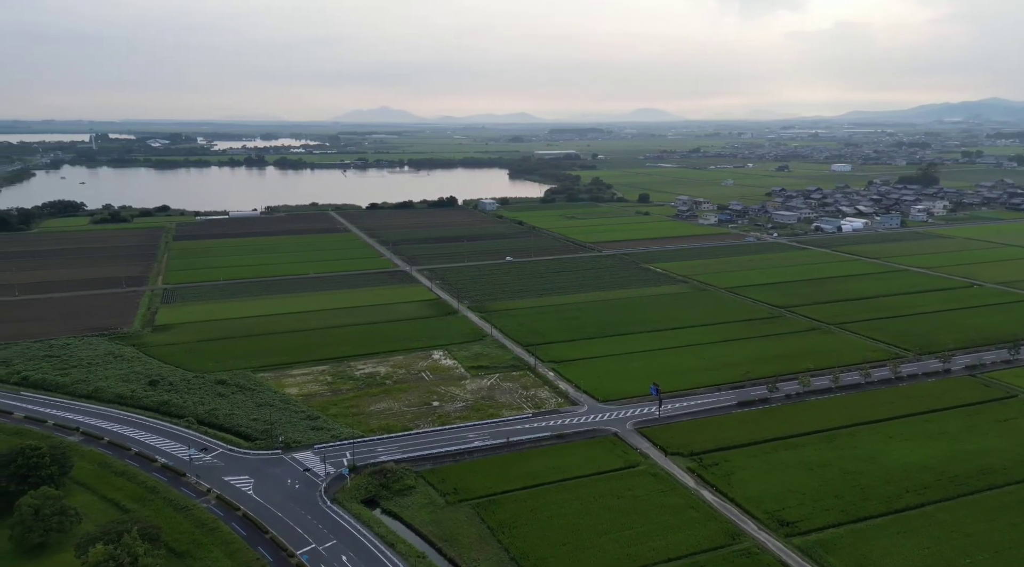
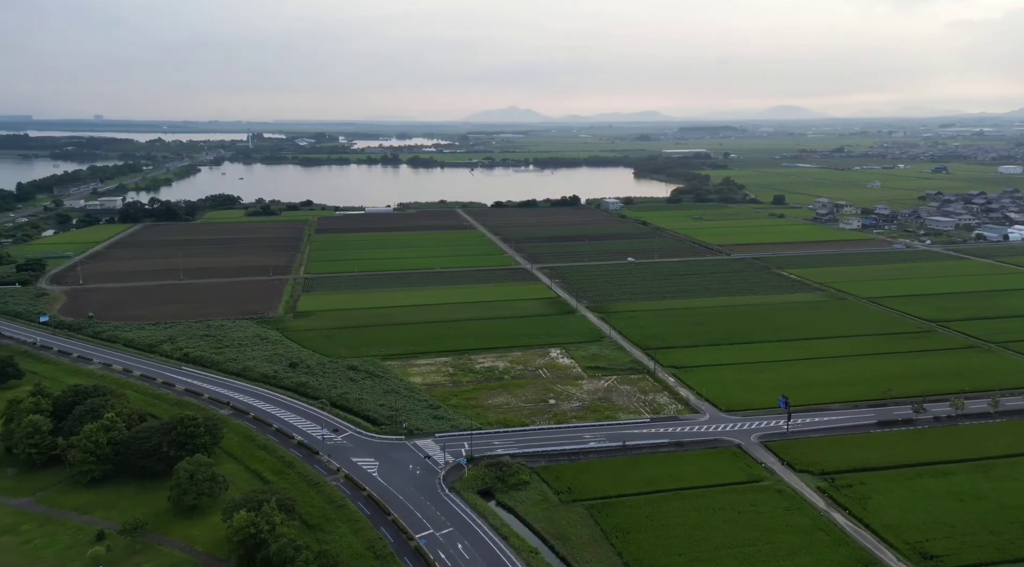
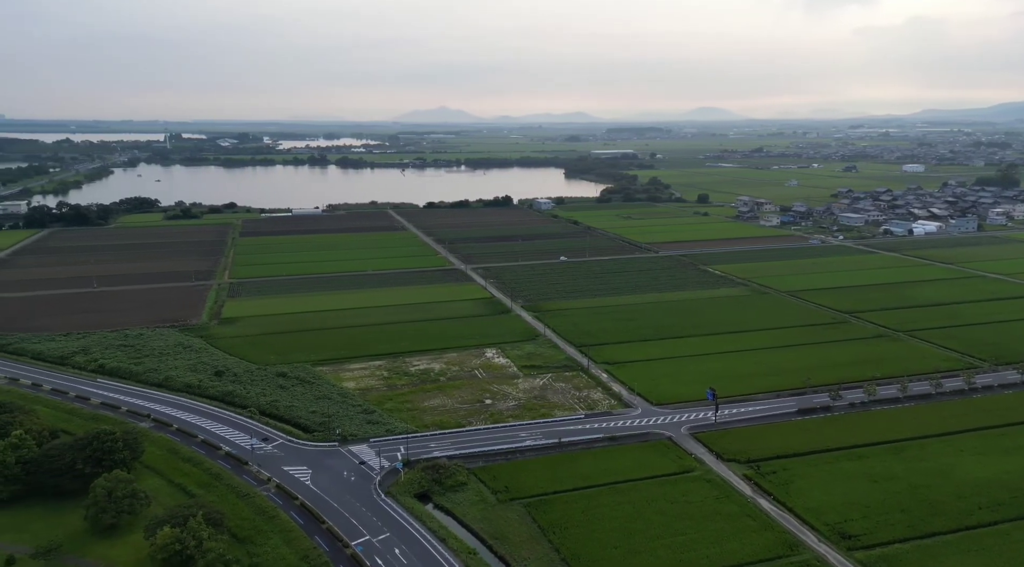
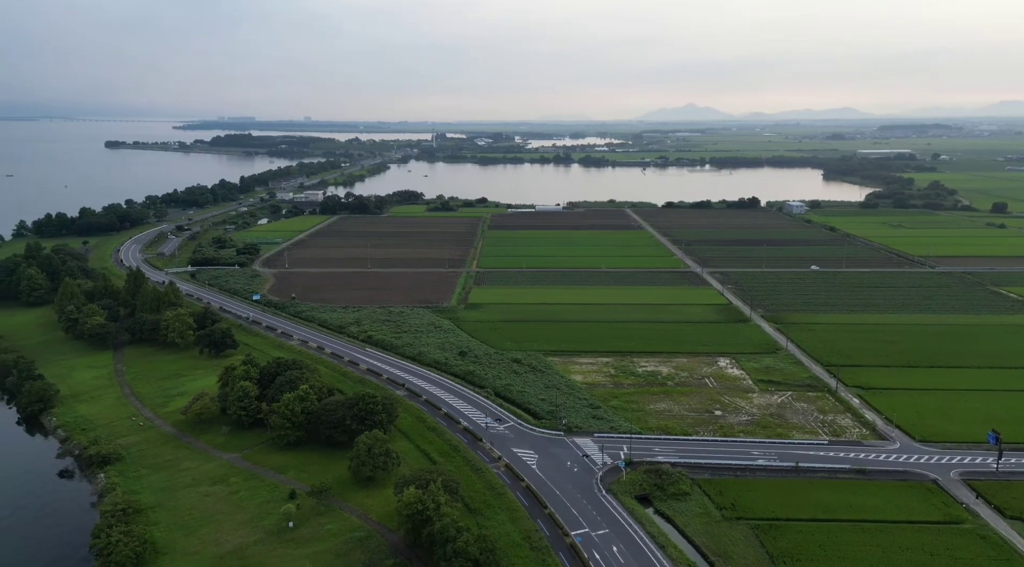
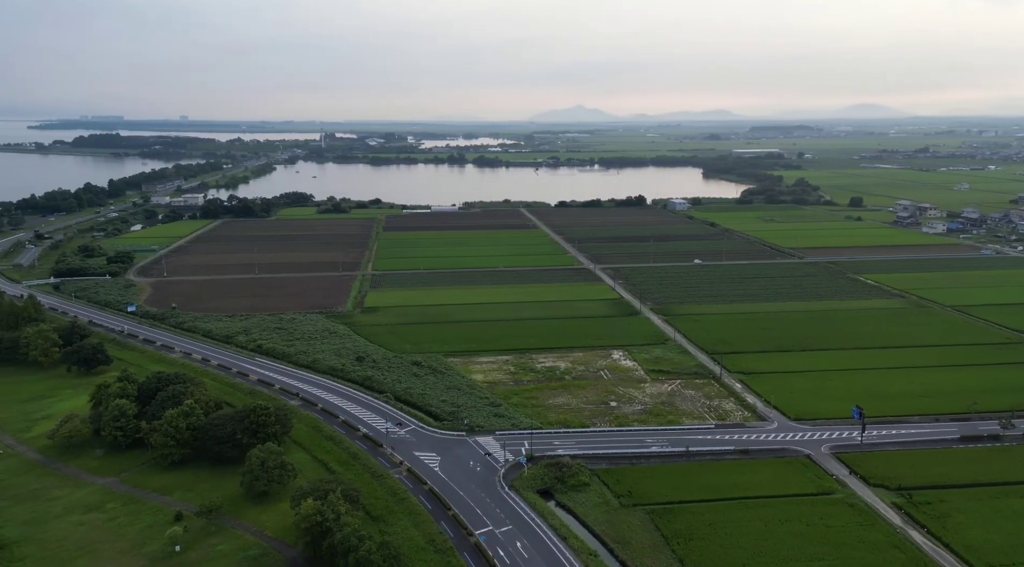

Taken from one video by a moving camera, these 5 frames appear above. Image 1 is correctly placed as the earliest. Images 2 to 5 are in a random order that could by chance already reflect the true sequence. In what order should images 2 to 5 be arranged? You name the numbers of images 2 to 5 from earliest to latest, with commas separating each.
3, 2, 5, 4
